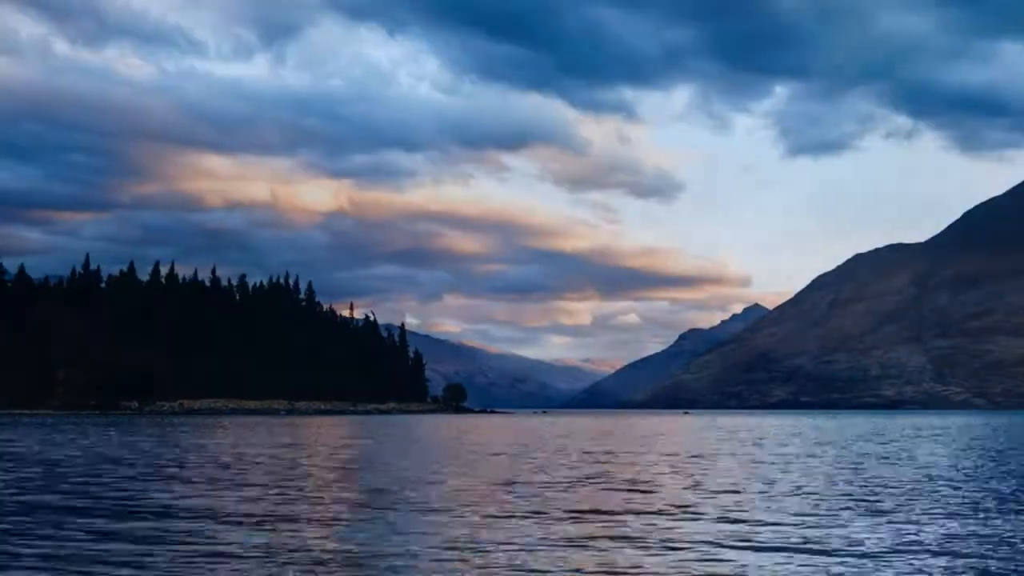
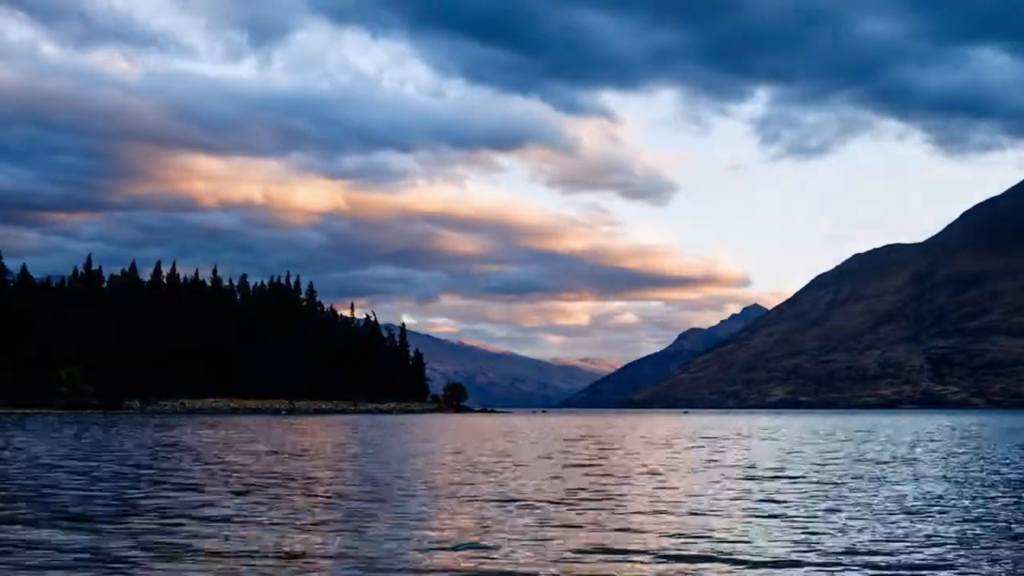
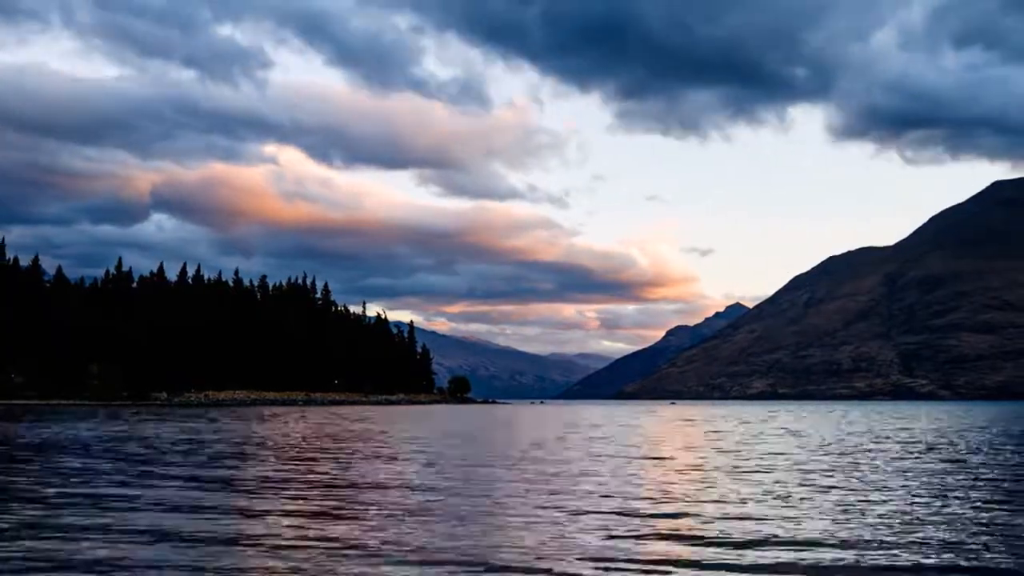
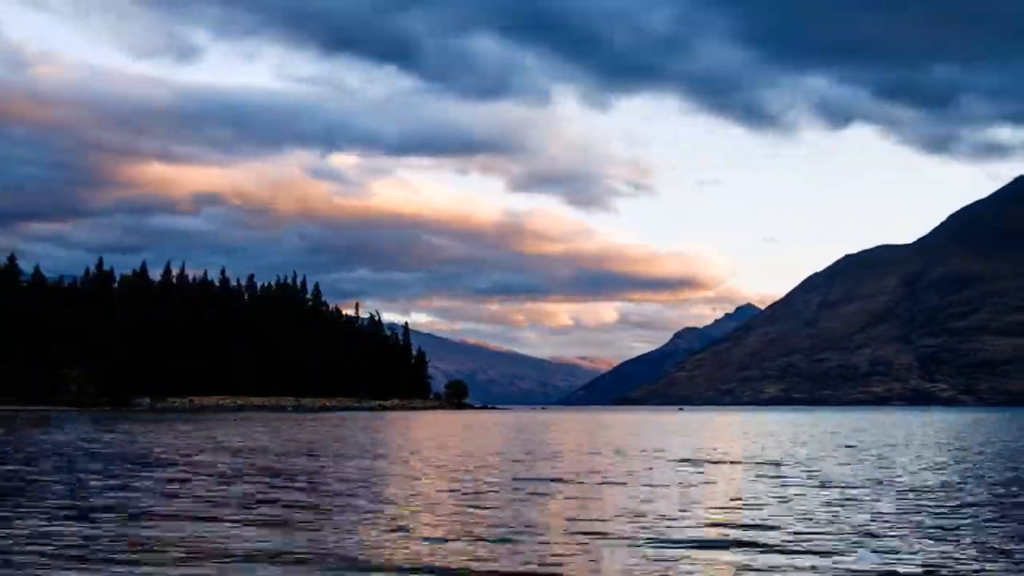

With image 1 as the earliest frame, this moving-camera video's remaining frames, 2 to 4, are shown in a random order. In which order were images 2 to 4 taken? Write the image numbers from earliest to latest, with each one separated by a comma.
2, 4, 3
